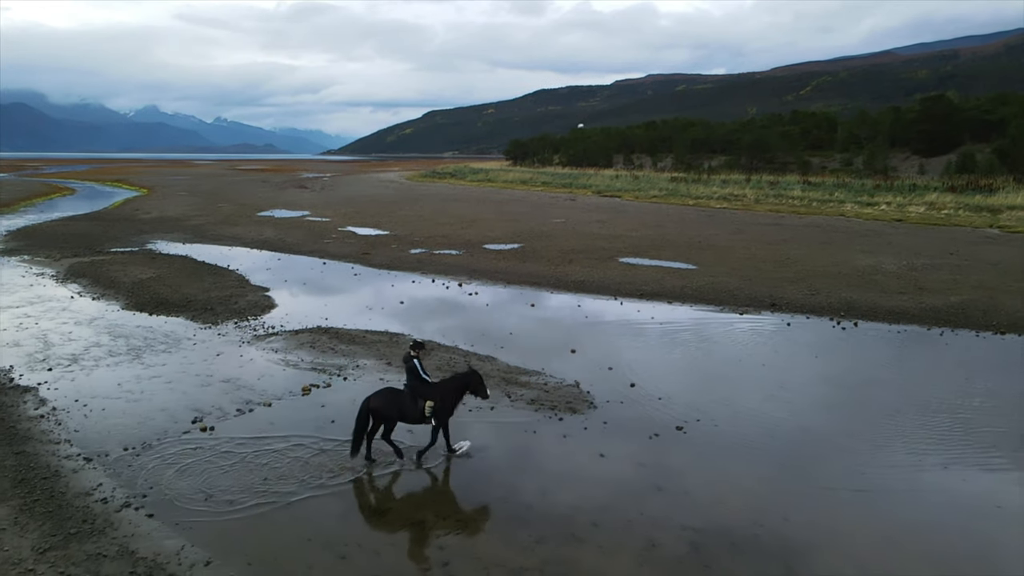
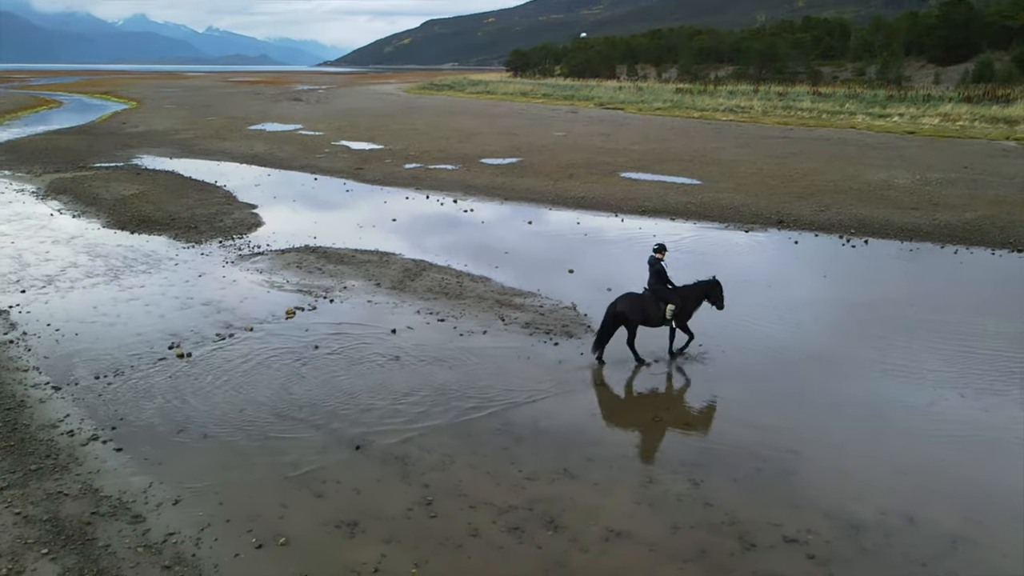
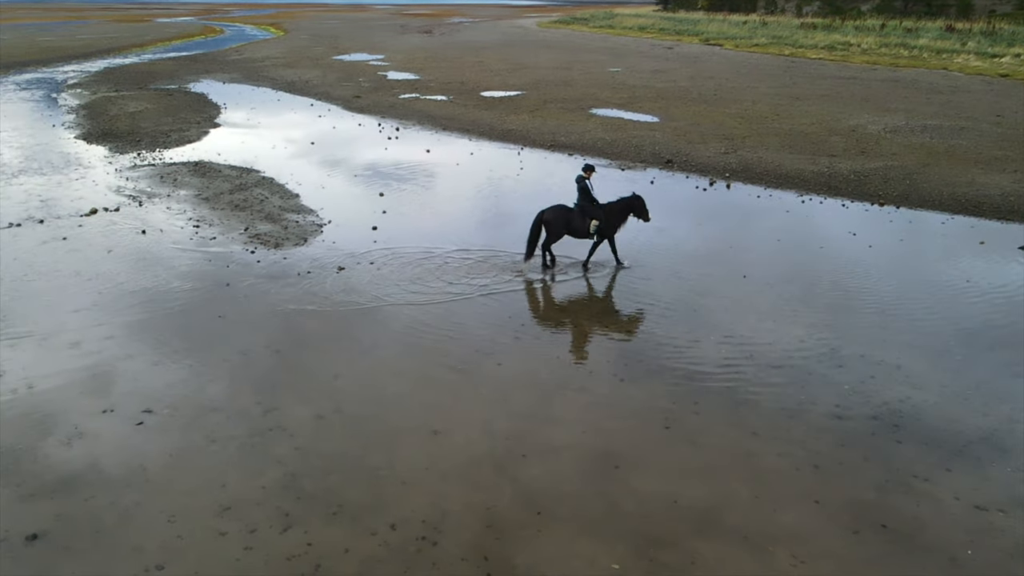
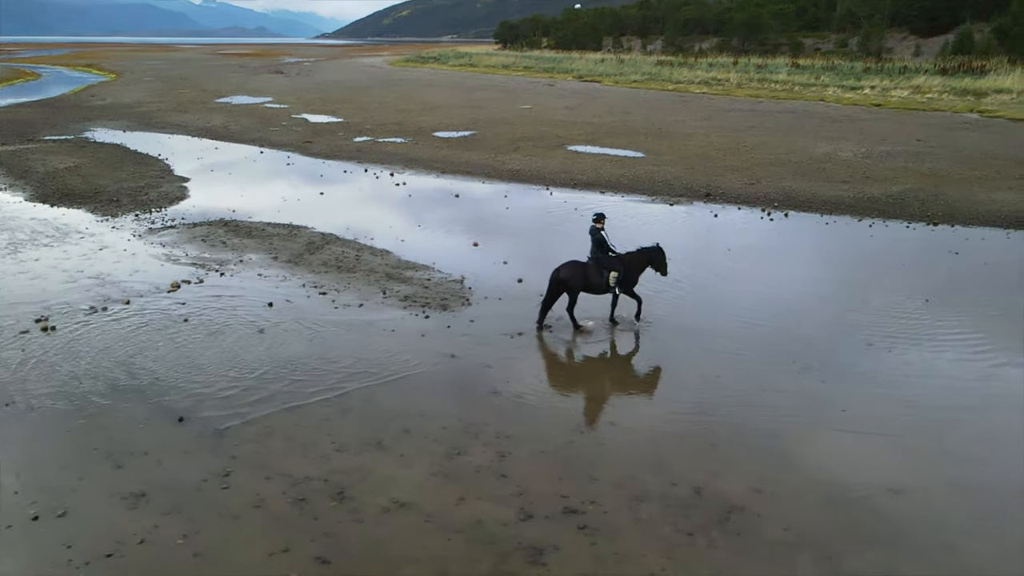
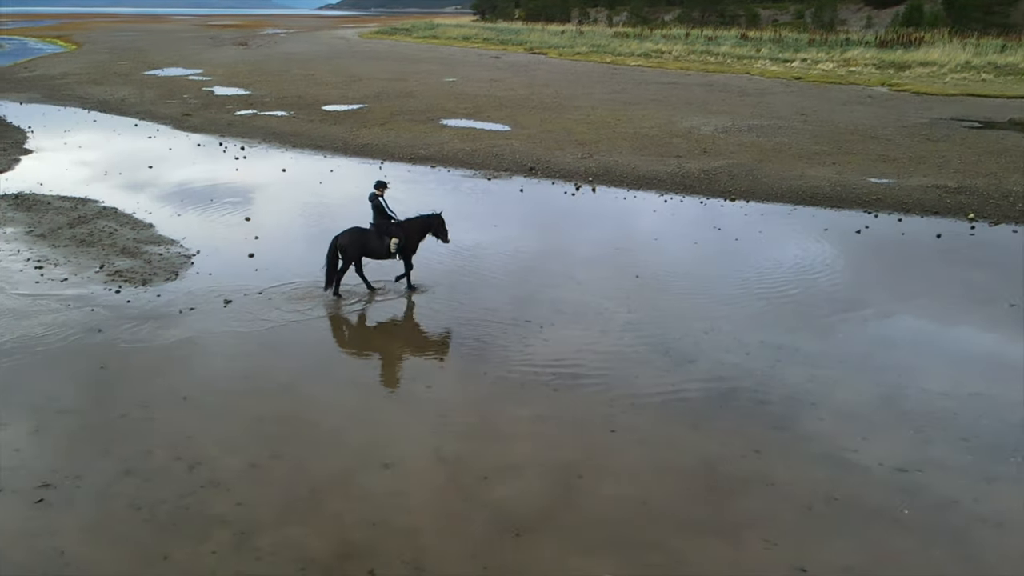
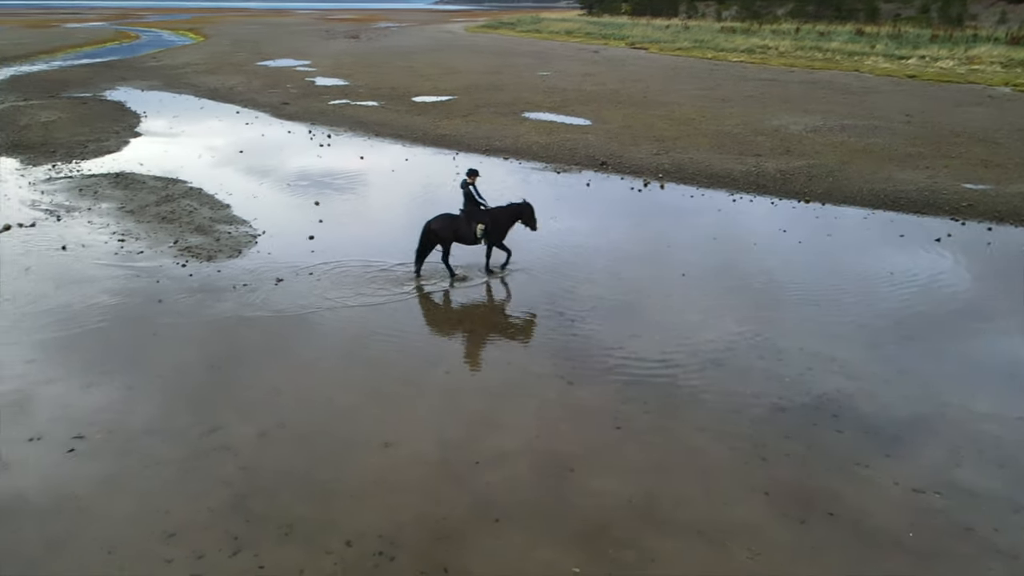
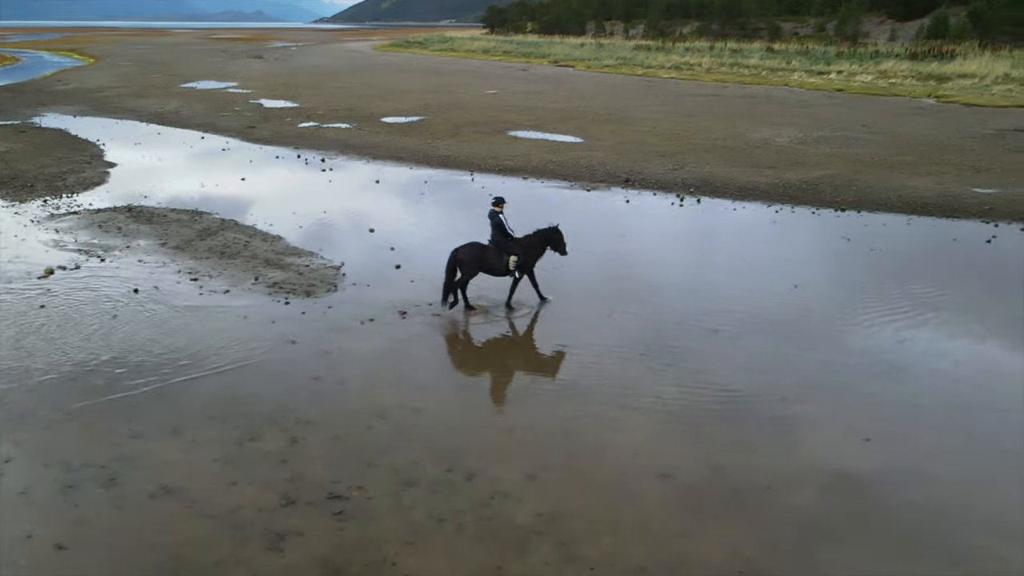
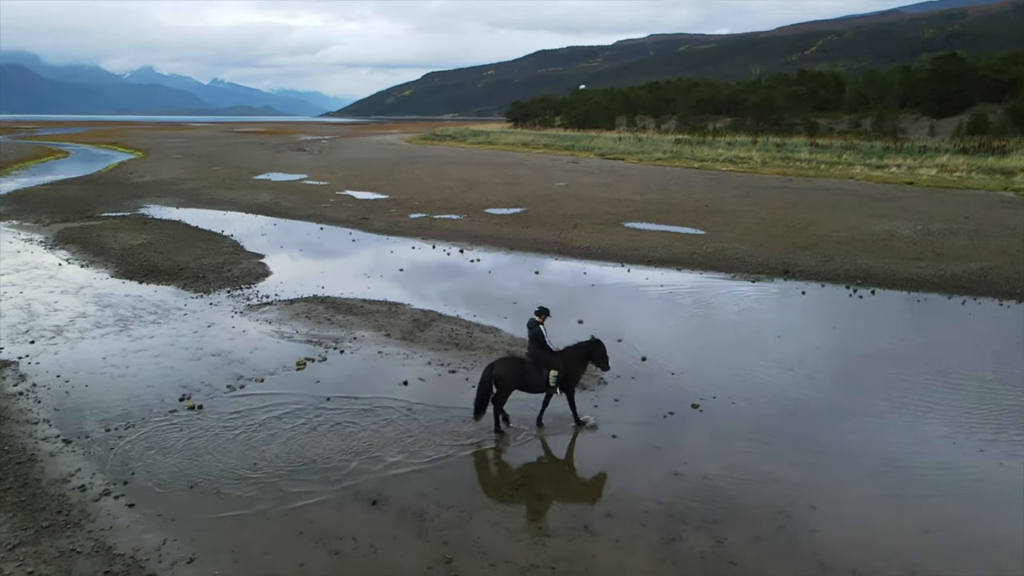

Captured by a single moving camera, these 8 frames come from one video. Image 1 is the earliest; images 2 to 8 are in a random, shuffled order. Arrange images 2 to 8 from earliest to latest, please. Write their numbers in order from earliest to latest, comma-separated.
8, 2, 4, 7, 5, 6, 3
